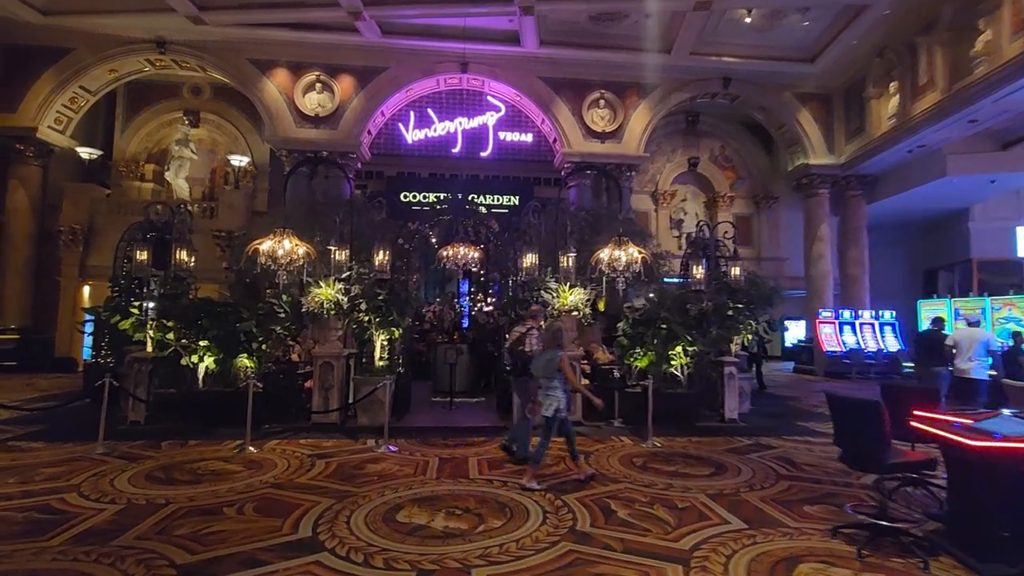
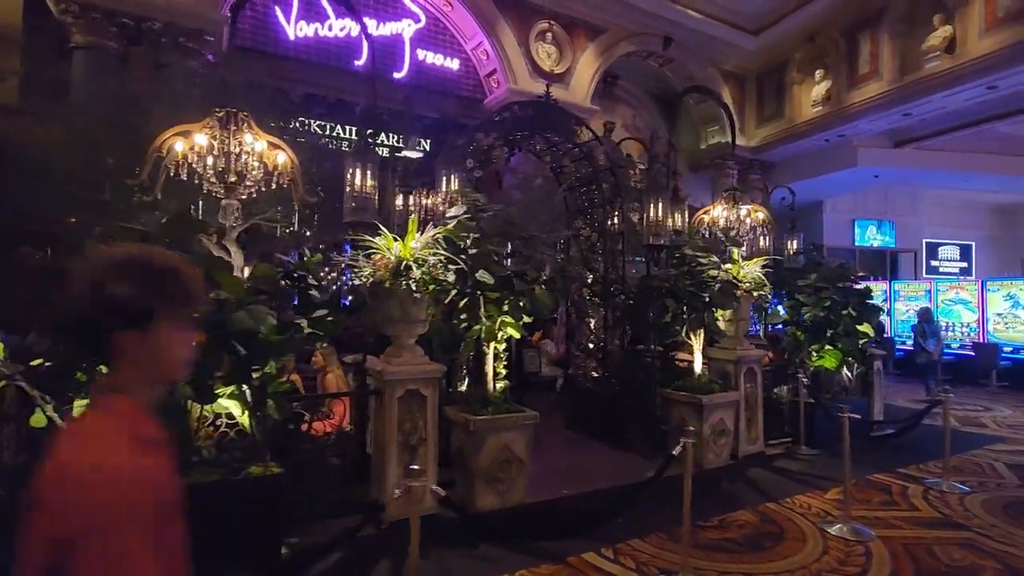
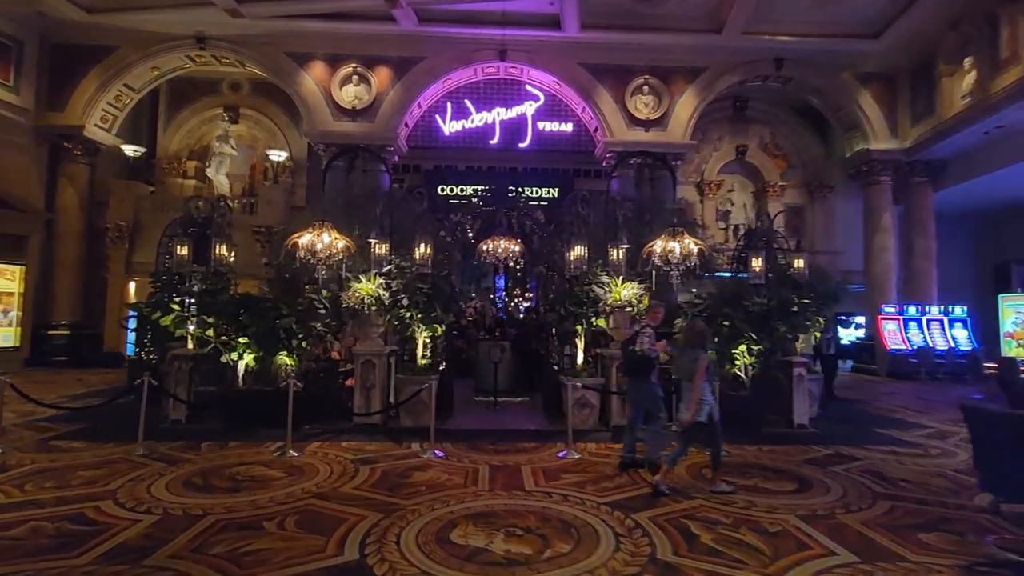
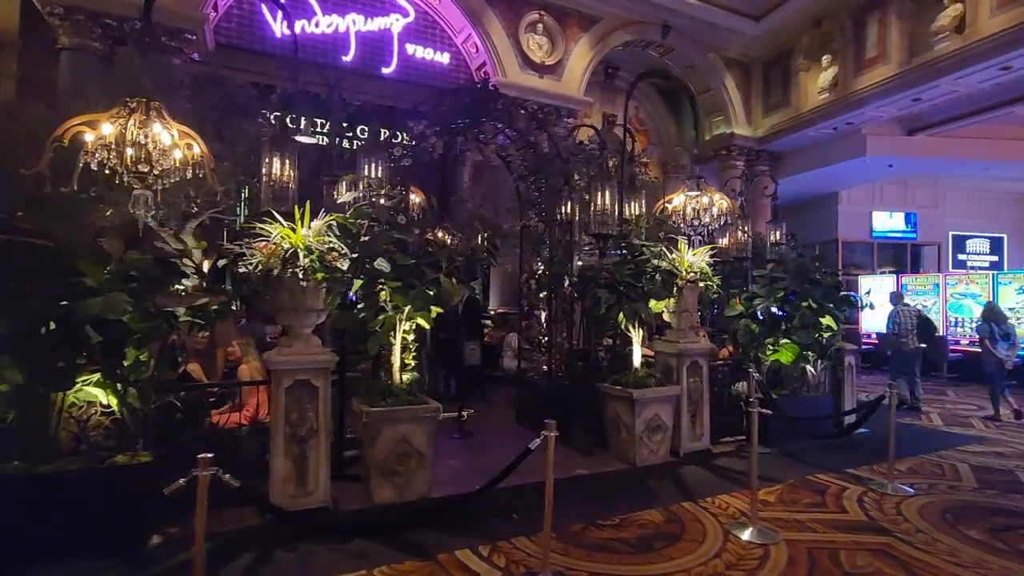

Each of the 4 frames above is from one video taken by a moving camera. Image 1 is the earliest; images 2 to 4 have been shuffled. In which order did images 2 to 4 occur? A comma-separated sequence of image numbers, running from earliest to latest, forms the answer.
3, 4, 2
